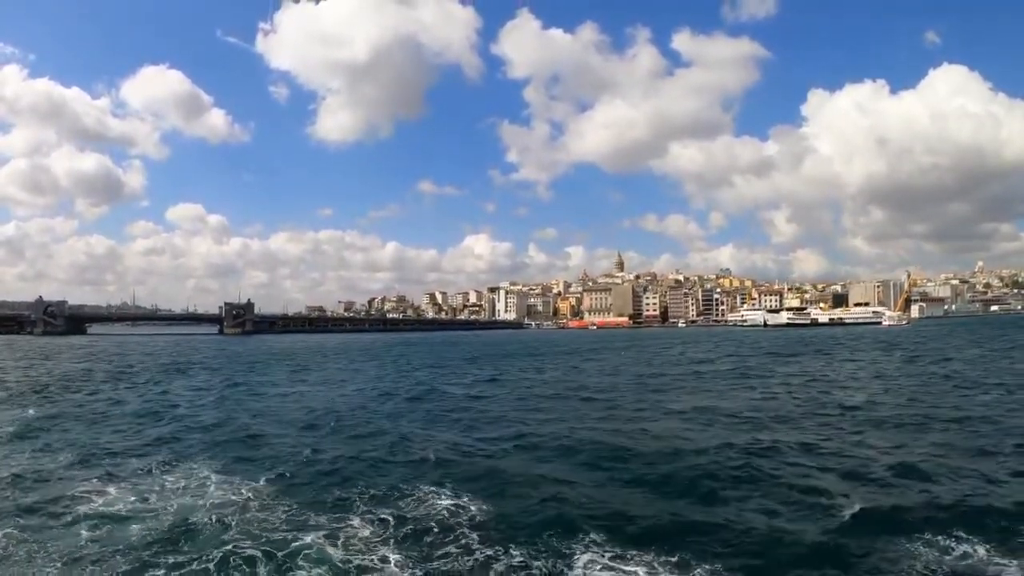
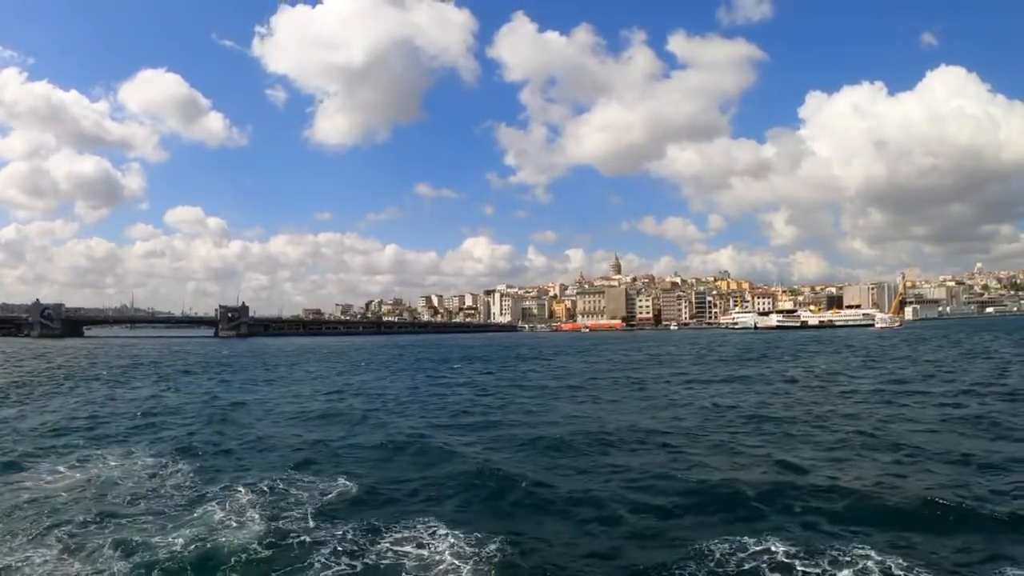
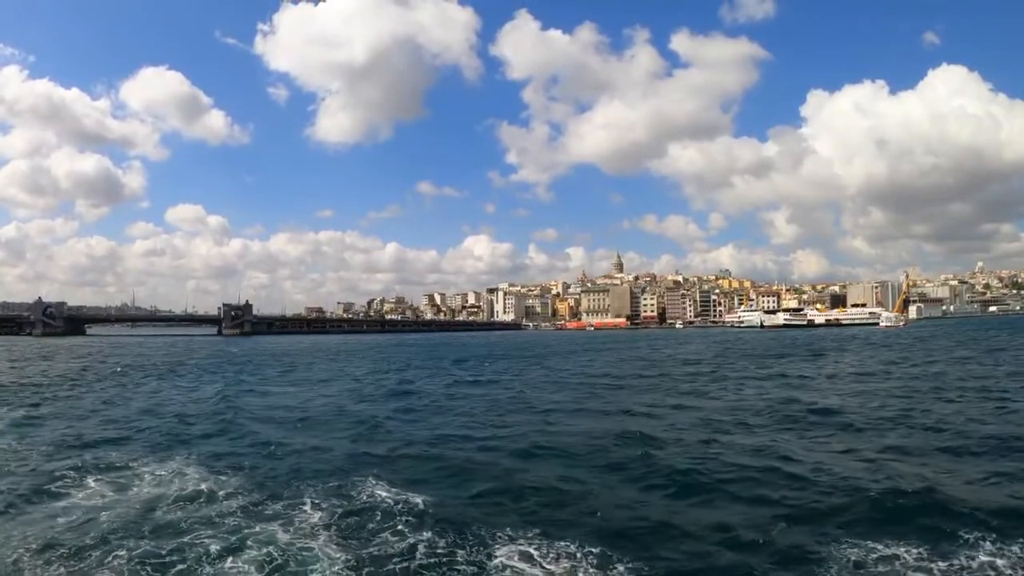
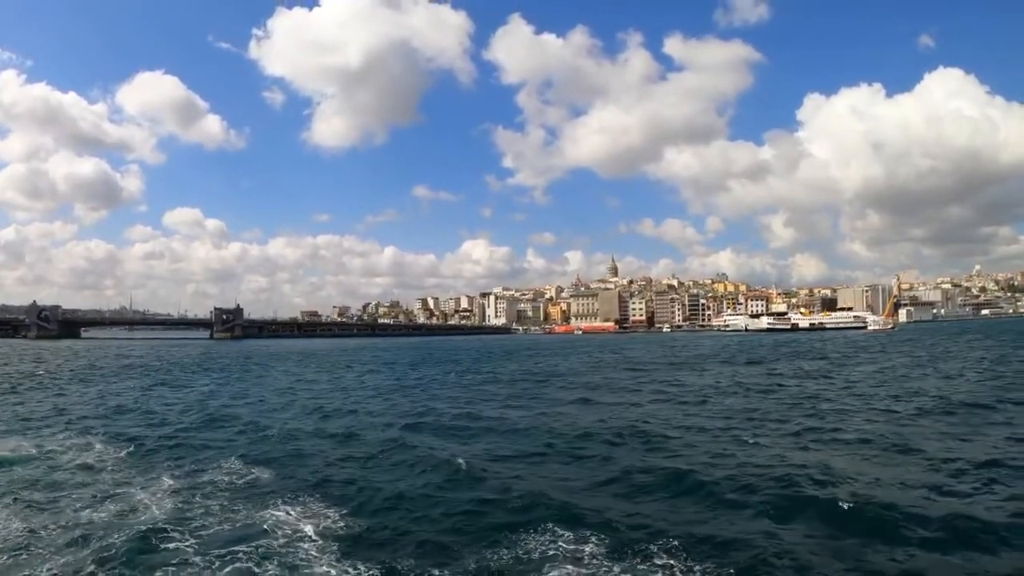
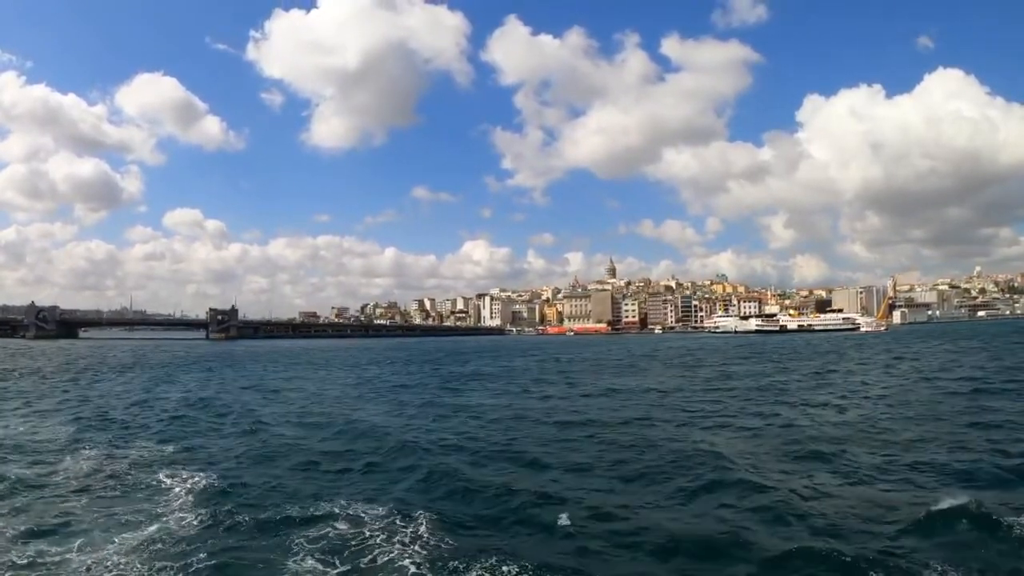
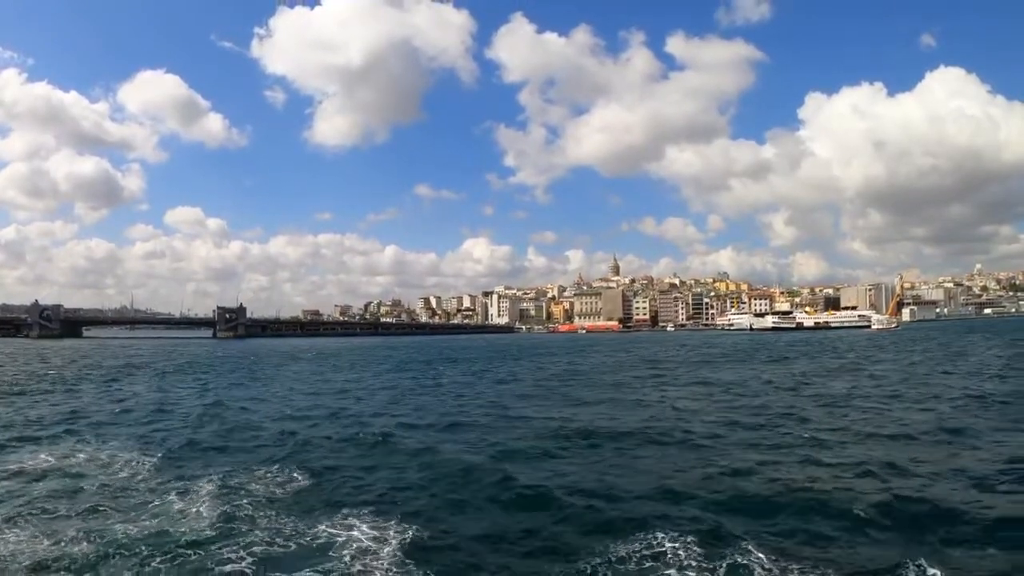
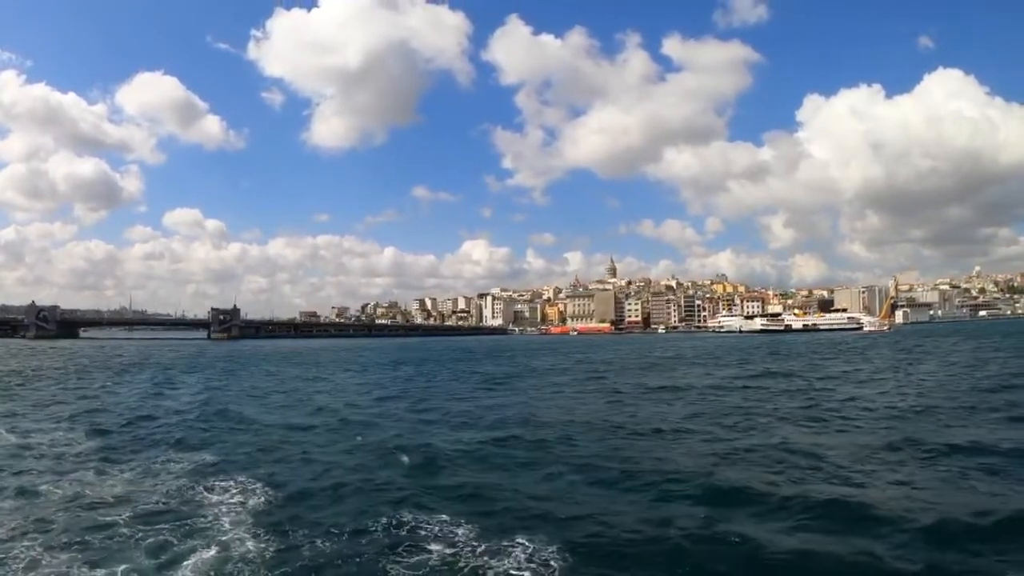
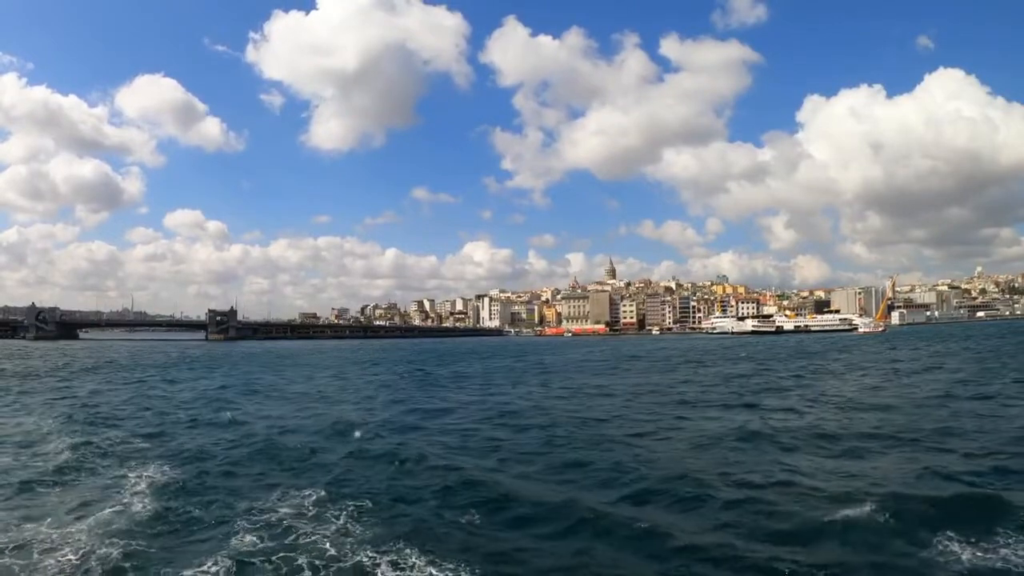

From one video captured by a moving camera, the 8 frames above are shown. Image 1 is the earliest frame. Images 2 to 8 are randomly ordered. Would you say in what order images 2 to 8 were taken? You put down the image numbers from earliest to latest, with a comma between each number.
3, 2, 6, 4, 7, 5, 8
